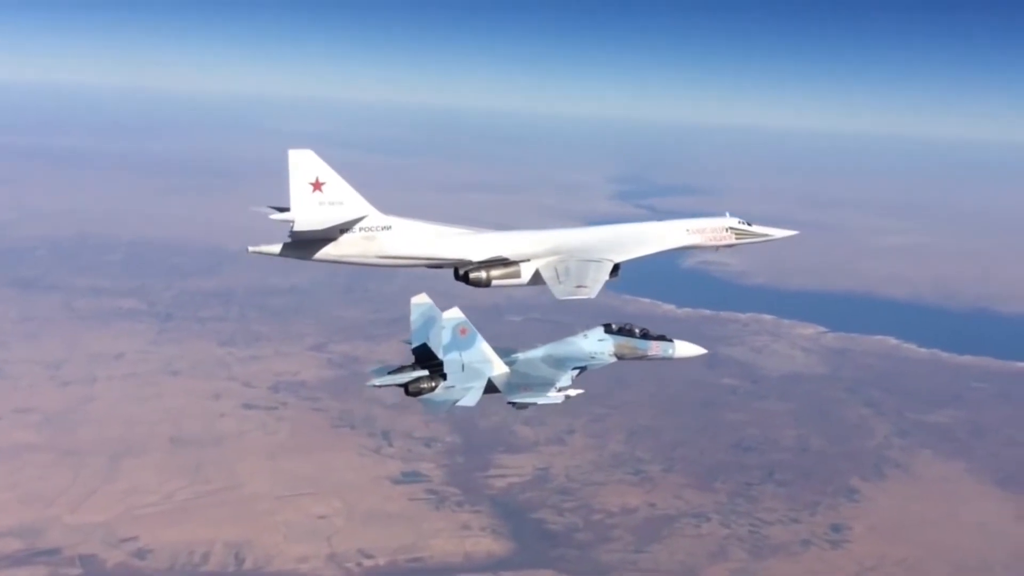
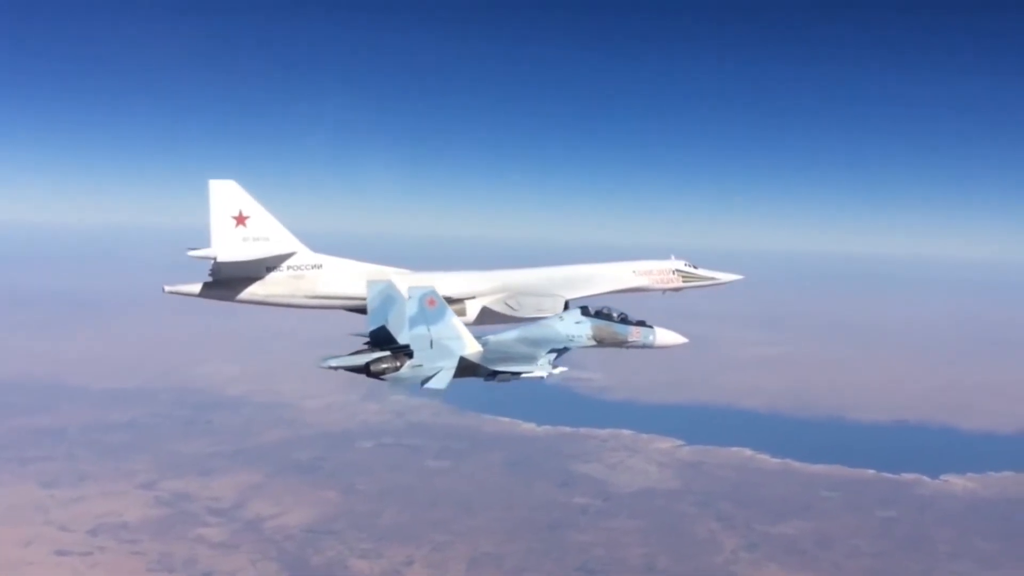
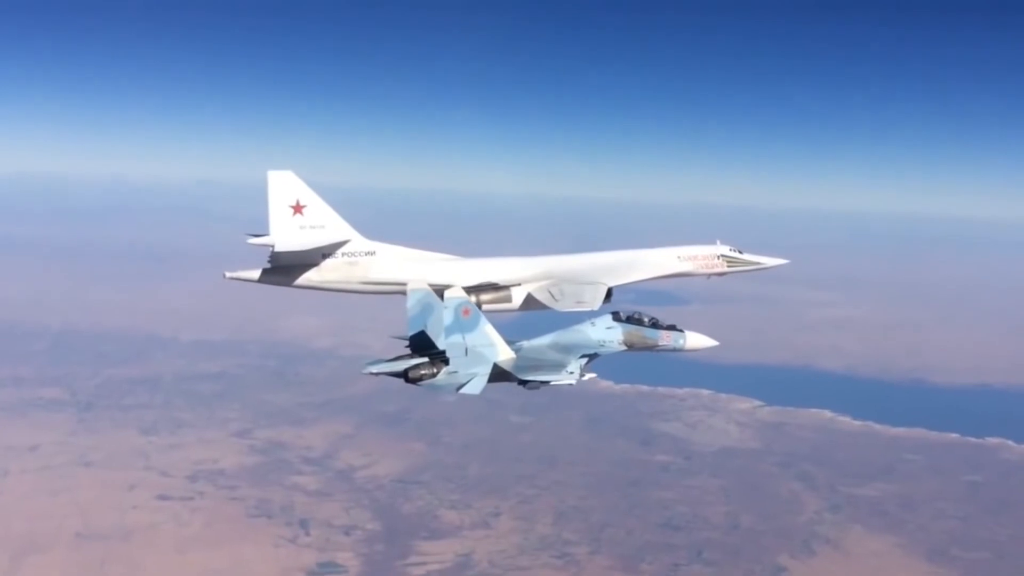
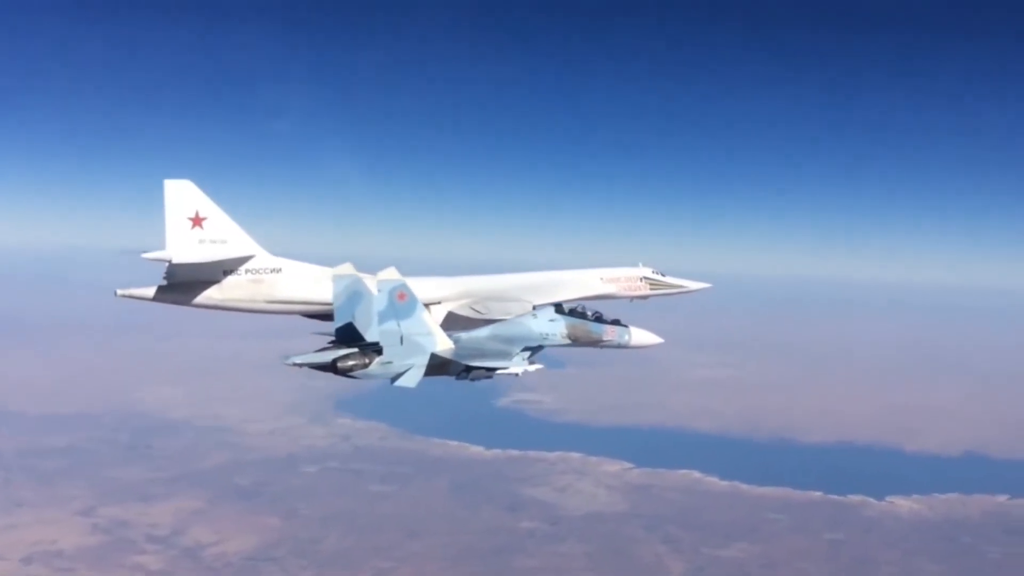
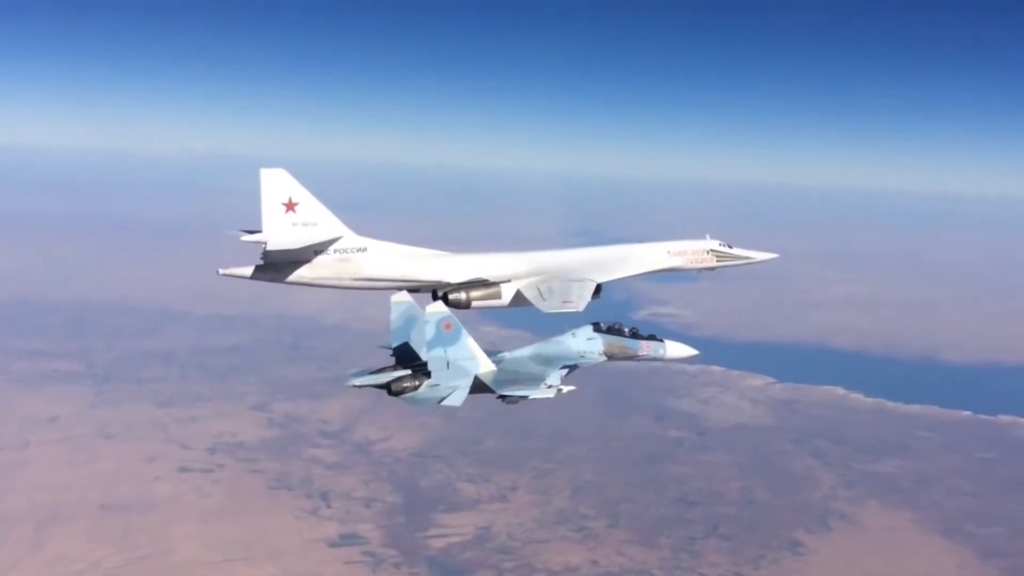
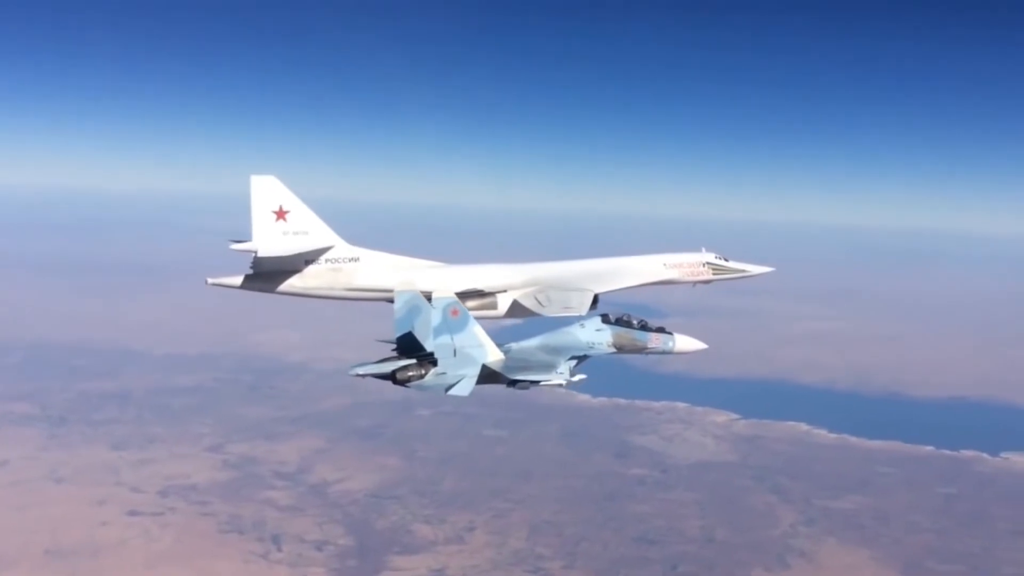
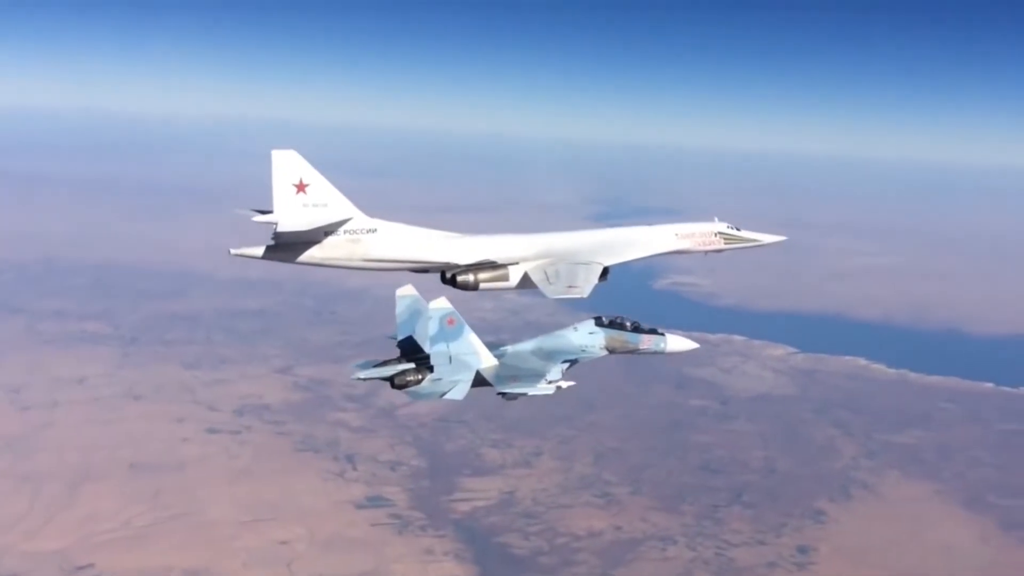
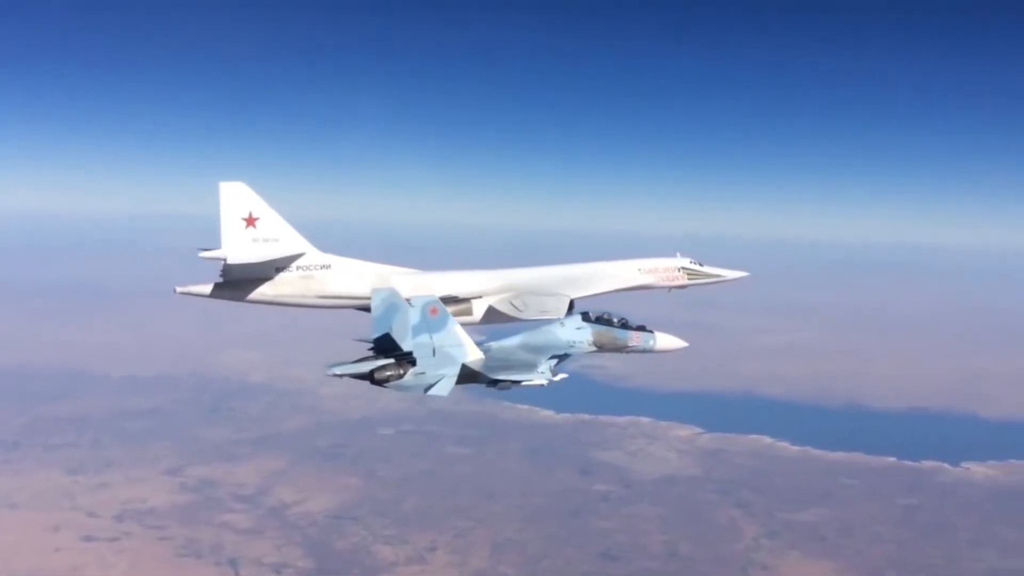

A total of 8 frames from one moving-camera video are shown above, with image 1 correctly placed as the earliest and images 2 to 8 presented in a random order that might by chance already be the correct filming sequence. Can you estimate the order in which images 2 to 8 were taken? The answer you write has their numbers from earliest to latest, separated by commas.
7, 5, 3, 6, 8, 2, 4
